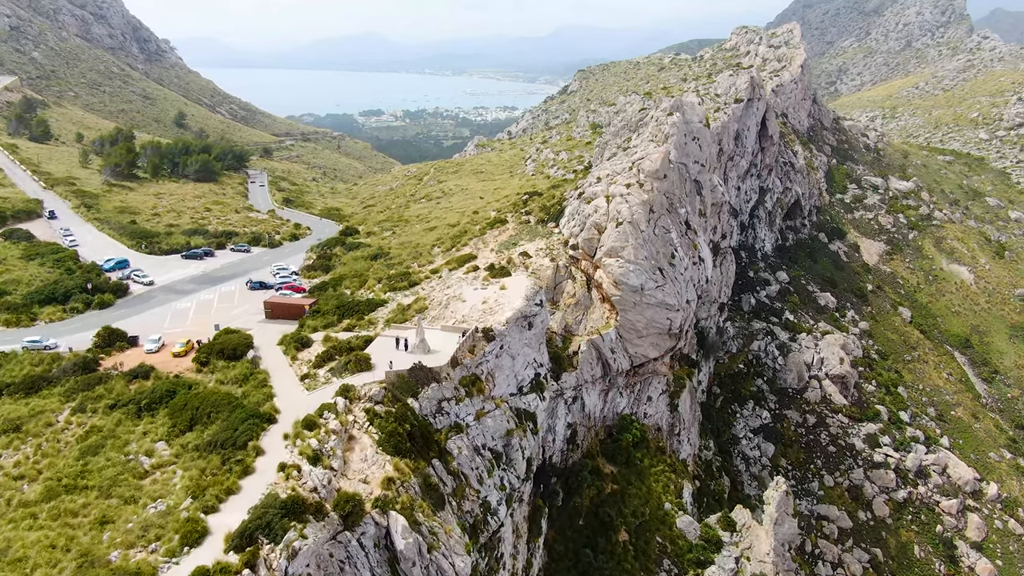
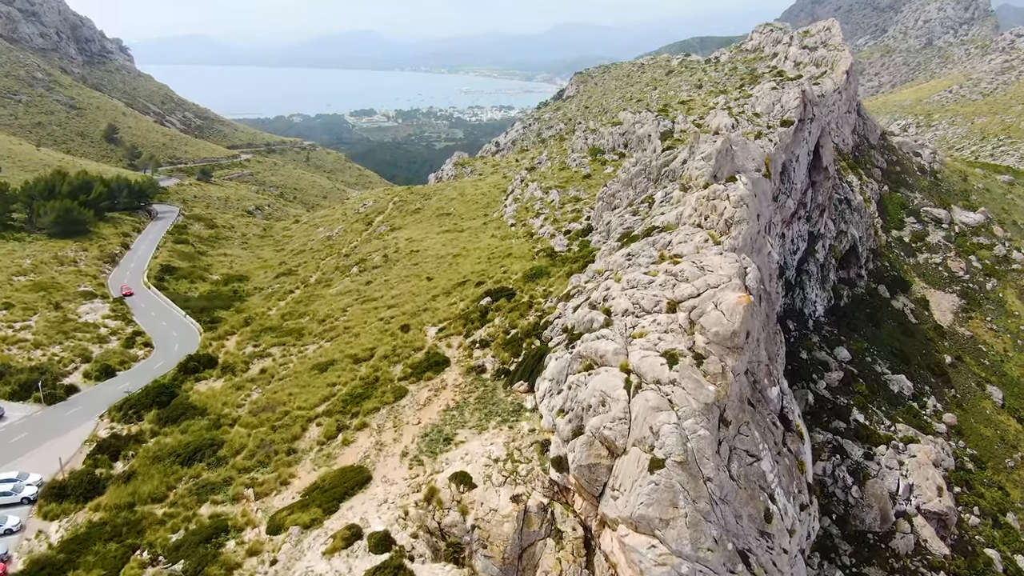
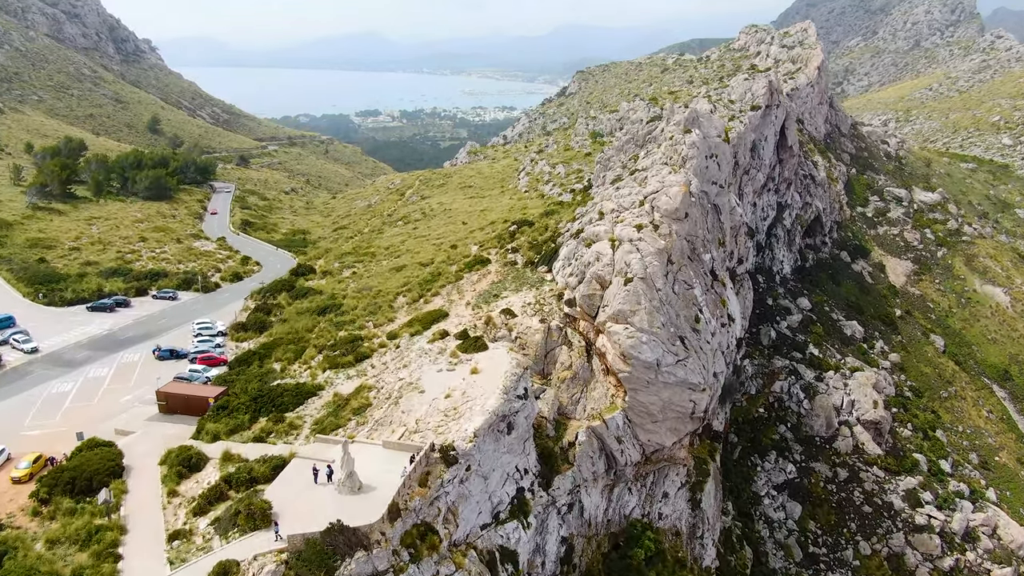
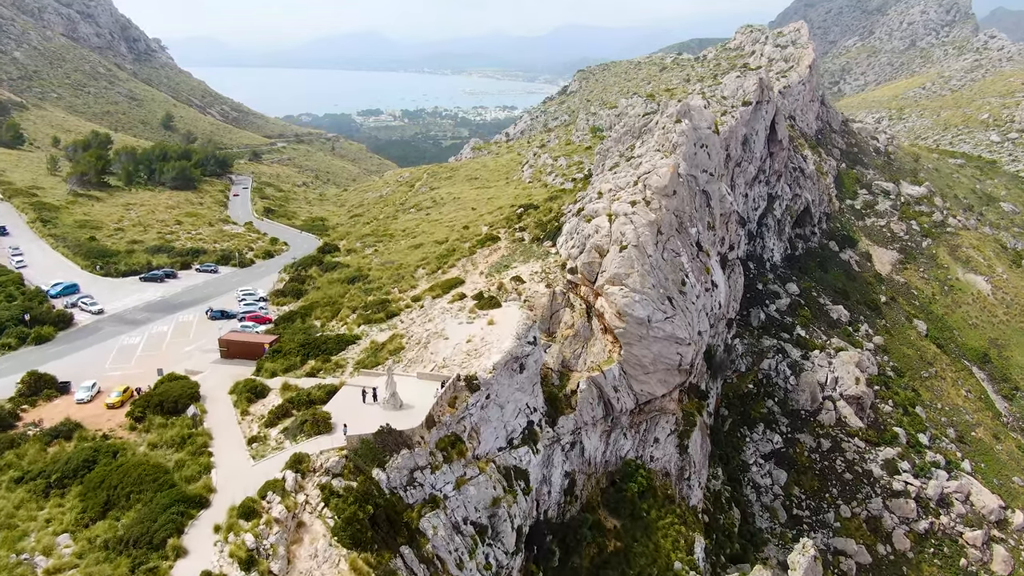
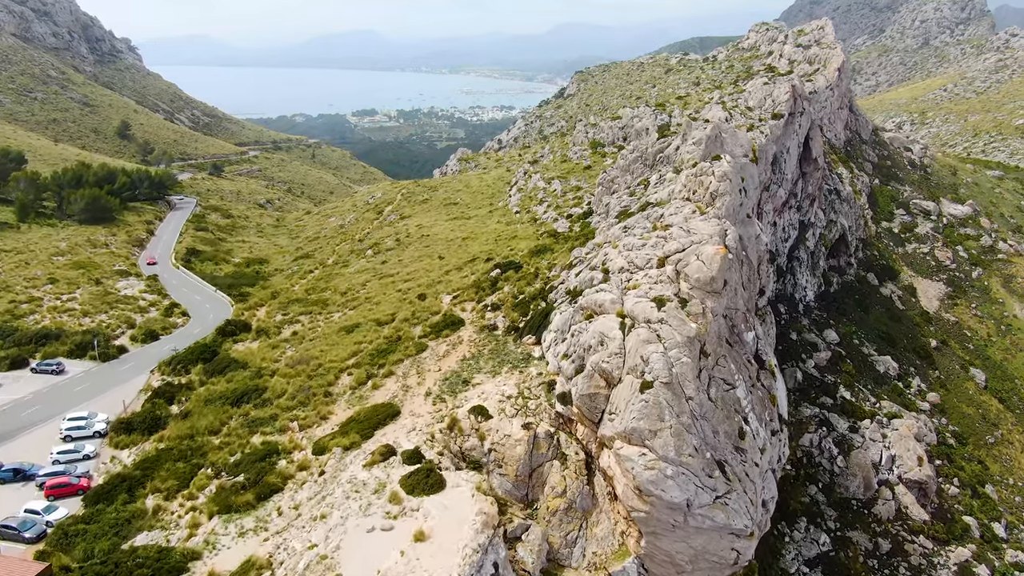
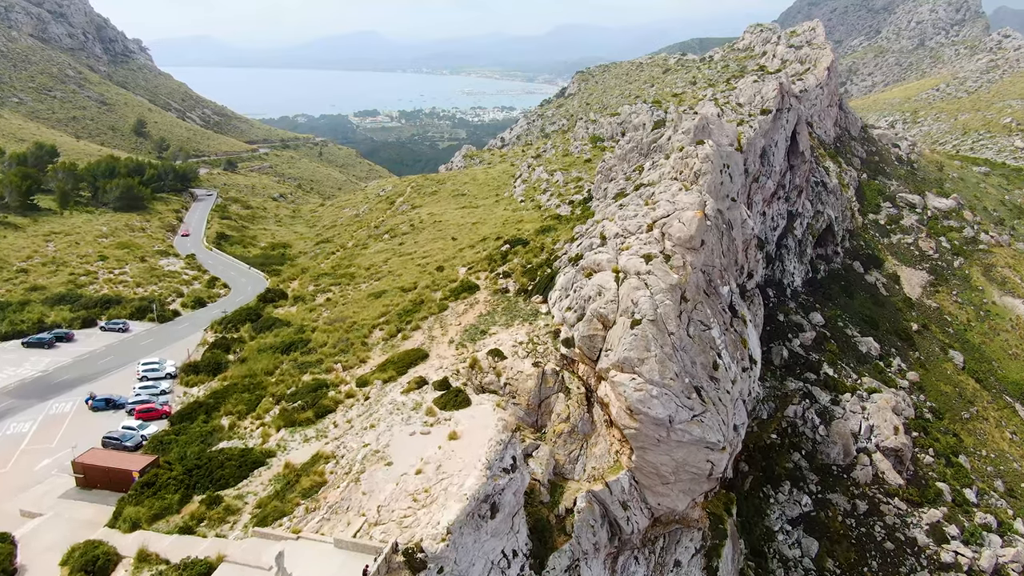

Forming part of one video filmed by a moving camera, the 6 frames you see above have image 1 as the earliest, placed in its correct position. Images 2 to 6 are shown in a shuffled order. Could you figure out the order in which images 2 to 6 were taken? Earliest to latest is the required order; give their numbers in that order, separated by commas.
4, 3, 6, 5, 2
